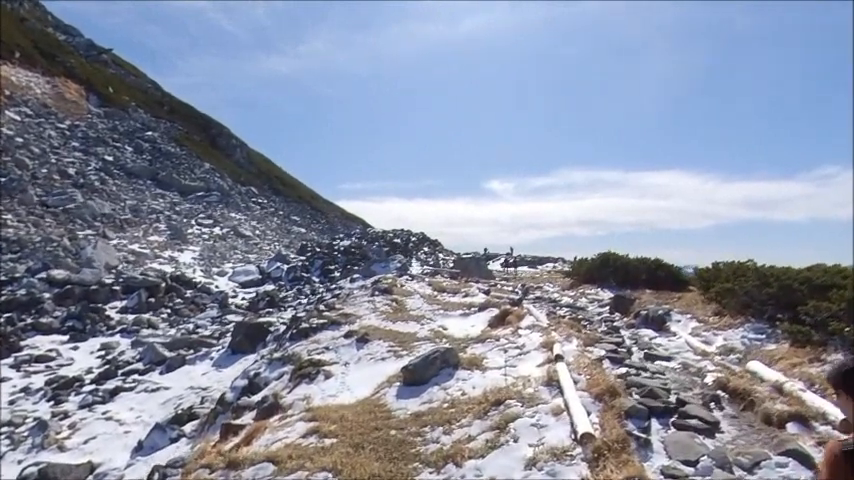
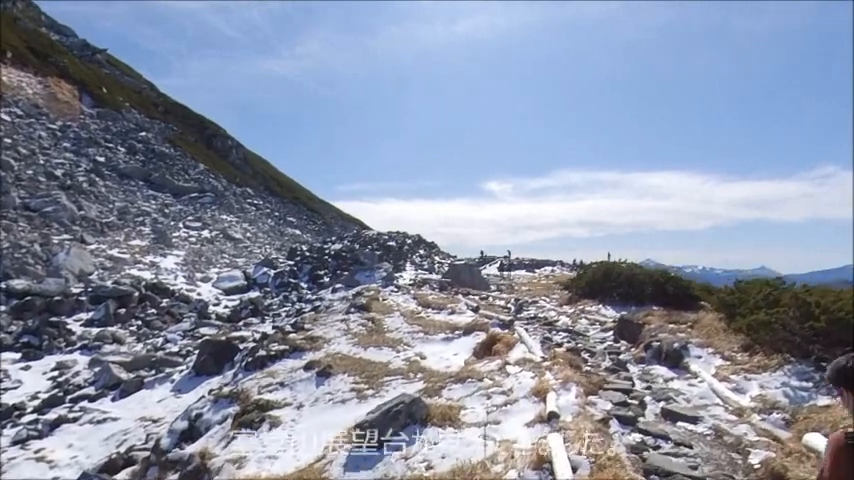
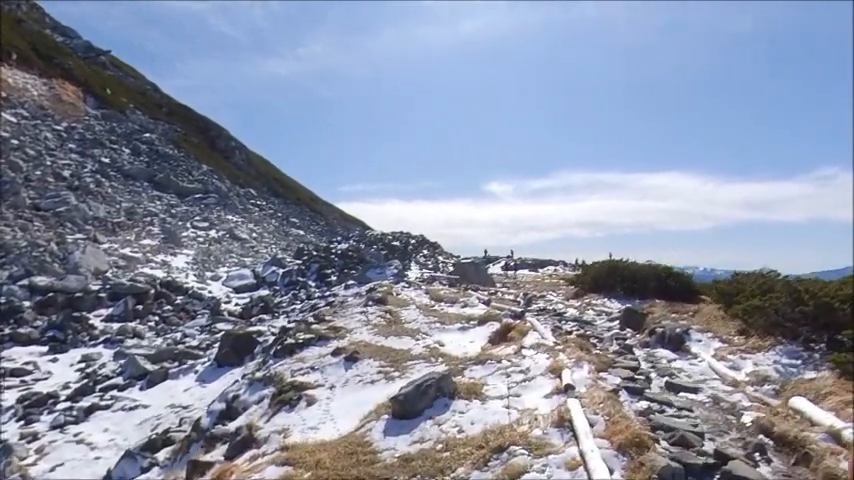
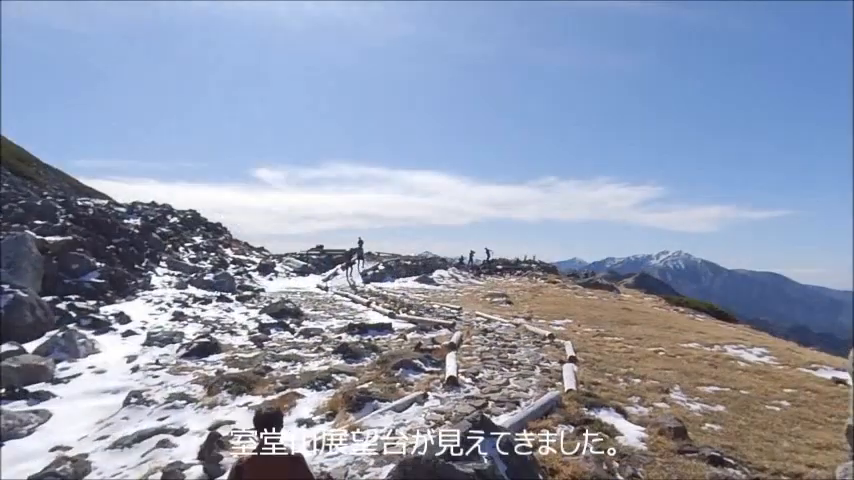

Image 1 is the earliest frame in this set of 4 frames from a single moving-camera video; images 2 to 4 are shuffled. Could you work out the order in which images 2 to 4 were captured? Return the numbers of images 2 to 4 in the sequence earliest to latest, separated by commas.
3, 2, 4
